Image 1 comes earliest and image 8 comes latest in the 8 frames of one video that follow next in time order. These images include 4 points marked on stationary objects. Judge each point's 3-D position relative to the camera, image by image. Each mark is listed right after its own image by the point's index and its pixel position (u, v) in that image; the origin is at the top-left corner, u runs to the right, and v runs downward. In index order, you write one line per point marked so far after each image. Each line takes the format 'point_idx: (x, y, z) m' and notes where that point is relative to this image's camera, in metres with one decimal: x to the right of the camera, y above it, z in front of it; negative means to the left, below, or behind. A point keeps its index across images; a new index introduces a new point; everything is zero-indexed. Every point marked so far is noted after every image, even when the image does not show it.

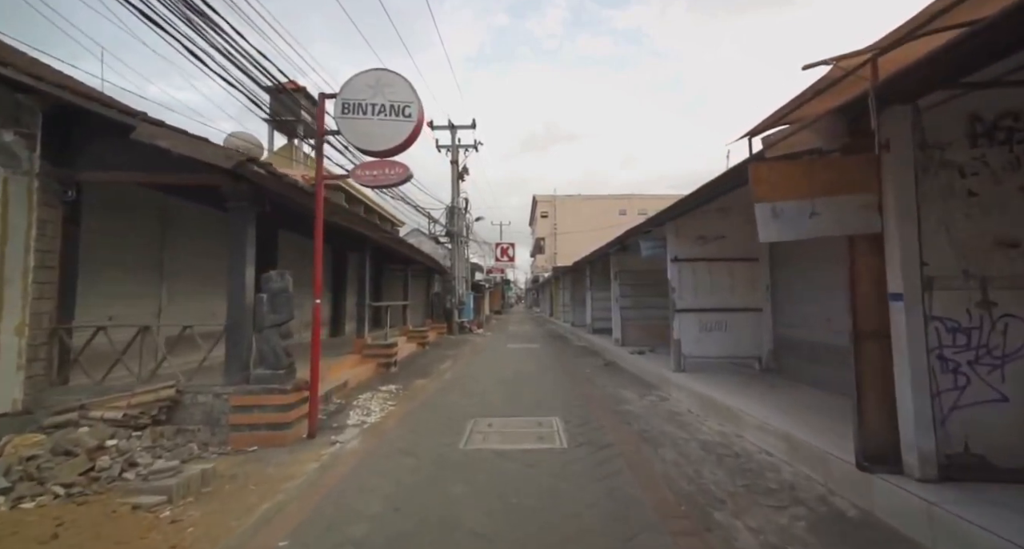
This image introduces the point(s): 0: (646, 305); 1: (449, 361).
0: (+3.4, -0.8, +10.5) m
1: (-1.6, -2.2, +10.5) m
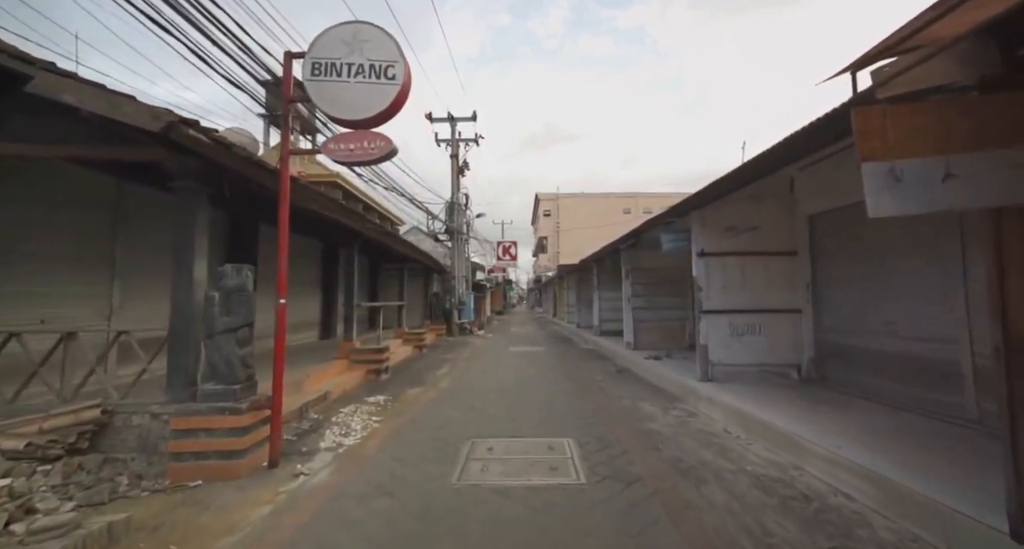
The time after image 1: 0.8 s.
0: (+3.5, -0.8, +9.7) m
1: (-1.5, -2.2, +9.7) m
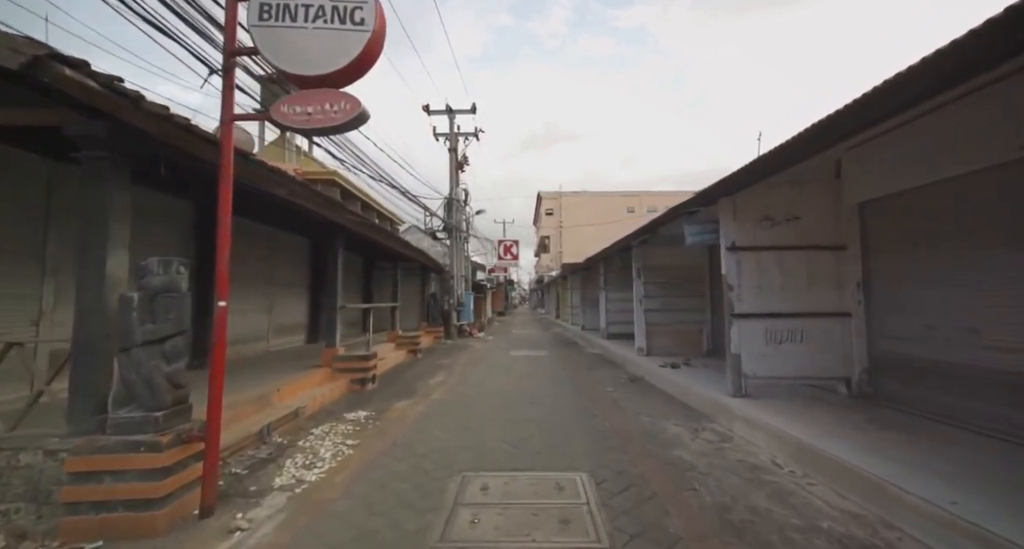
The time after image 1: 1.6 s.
0: (+3.5, -0.7, +8.9) m
1: (-1.5, -2.2, +8.9) m
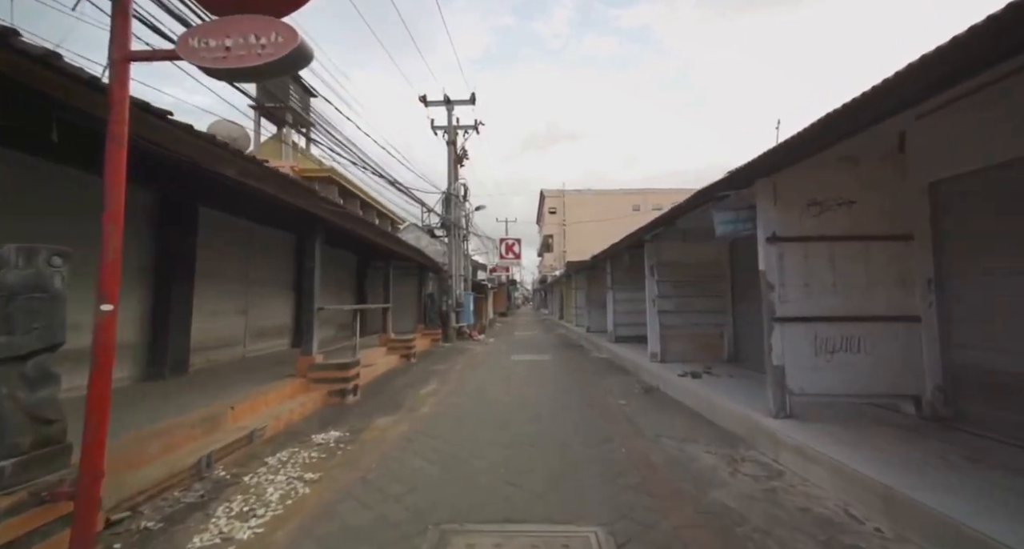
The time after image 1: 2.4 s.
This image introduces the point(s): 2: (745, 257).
0: (+3.5, -0.7, +8.1) m
1: (-1.5, -2.1, +8.1) m
2: (+4.3, +0.3, +7.6) m
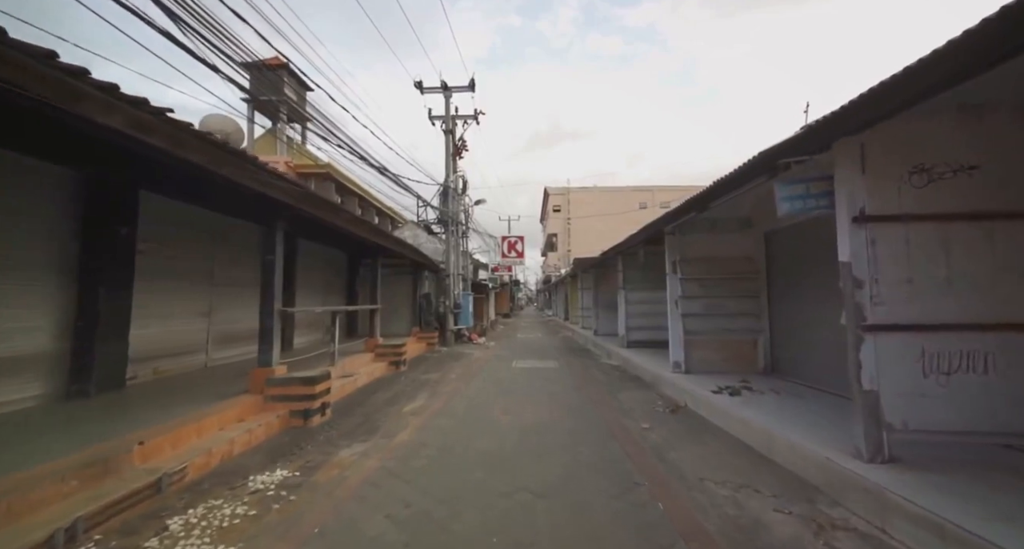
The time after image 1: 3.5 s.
0: (+3.5, -0.6, +7.0) m
1: (-1.5, -2.1, +7.0) m
2: (+4.3, +0.4, +6.4) m
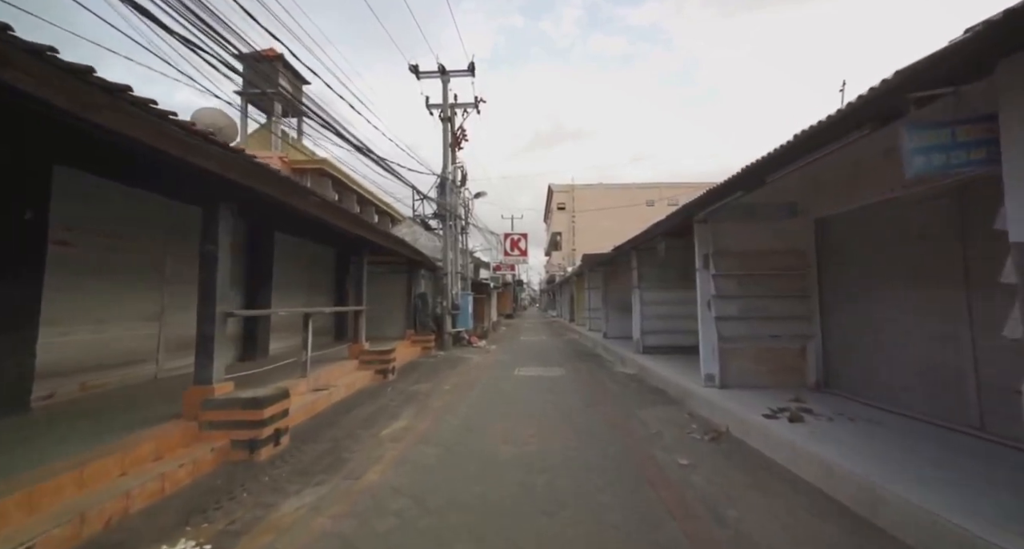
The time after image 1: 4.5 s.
0: (+3.5, -0.6, +5.9) m
1: (-1.5, -2.0, +5.9) m
2: (+4.3, +0.4, +5.3) m
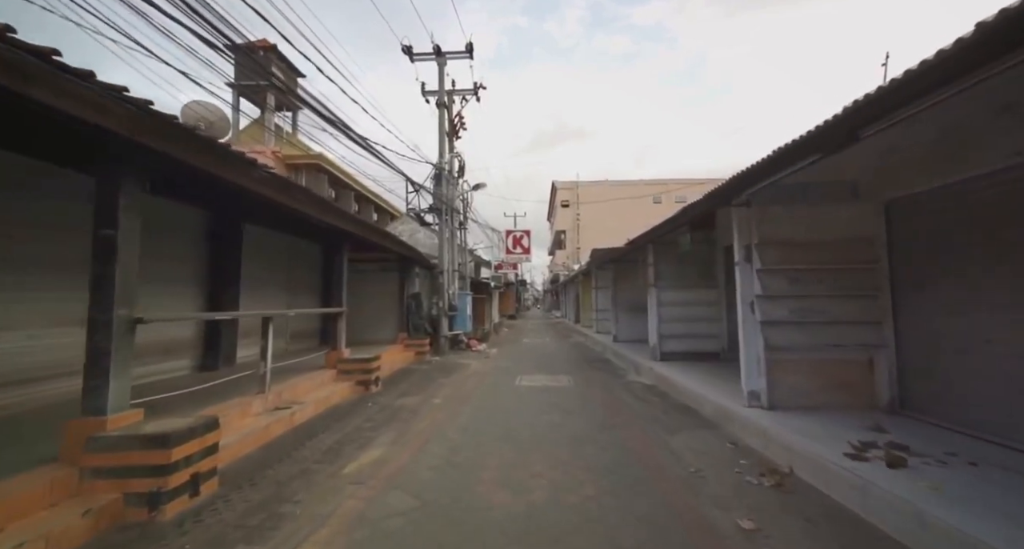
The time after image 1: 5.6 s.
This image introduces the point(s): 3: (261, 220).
0: (+3.5, -0.5, +4.7) m
1: (-1.5, -2.0, +4.8) m
2: (+4.3, +0.5, +4.2) m
3: (-4.9, +1.1, +8.1) m
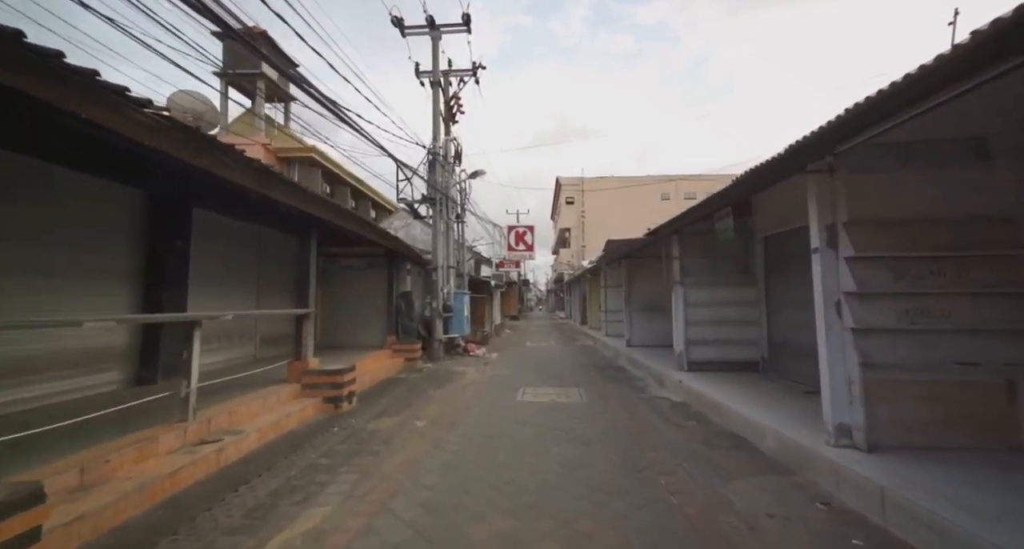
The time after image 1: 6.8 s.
0: (+3.5, -0.4, +3.4) m
1: (-1.5, -1.9, +3.6) m
2: (+4.2, +0.6, +2.9) m
3: (-4.9, +1.2, +6.8) m
